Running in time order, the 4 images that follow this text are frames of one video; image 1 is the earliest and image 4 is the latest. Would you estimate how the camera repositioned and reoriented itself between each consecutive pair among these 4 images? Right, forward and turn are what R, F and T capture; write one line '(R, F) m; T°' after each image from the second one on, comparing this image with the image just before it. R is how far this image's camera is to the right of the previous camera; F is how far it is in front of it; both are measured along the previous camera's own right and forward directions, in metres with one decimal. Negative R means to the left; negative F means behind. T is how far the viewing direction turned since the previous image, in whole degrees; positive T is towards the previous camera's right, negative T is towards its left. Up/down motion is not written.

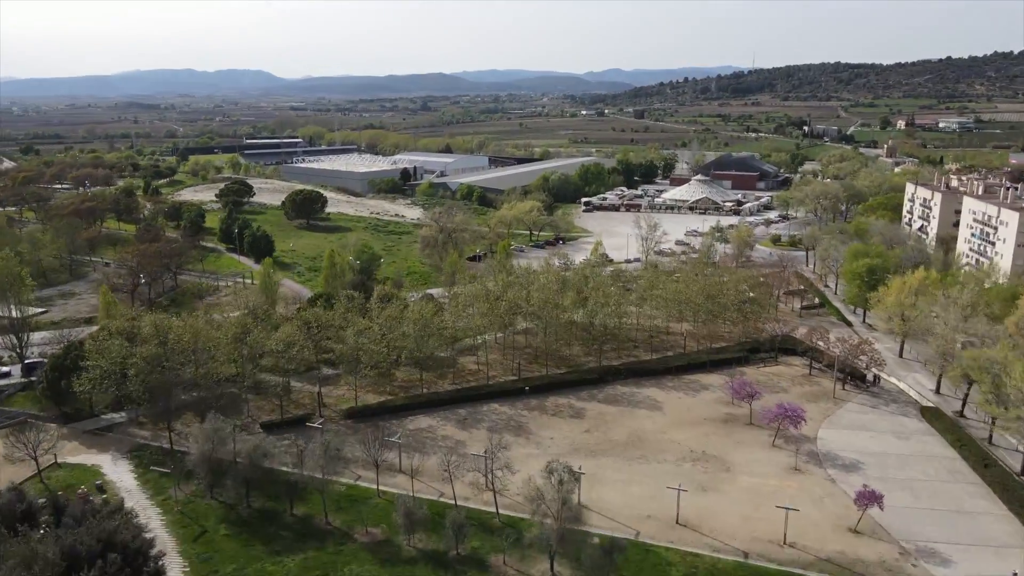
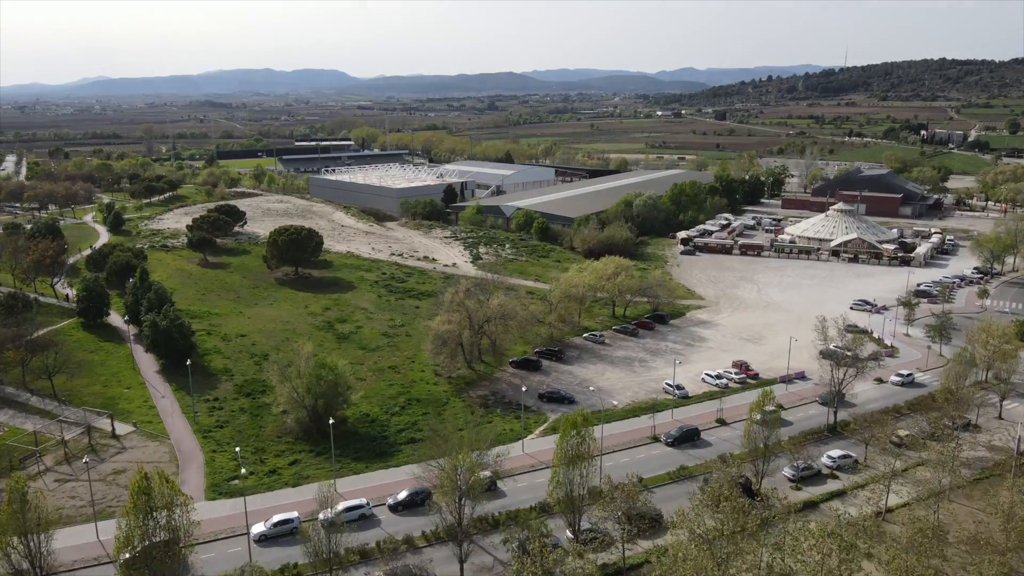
(-0.5, +21.8) m; -5°
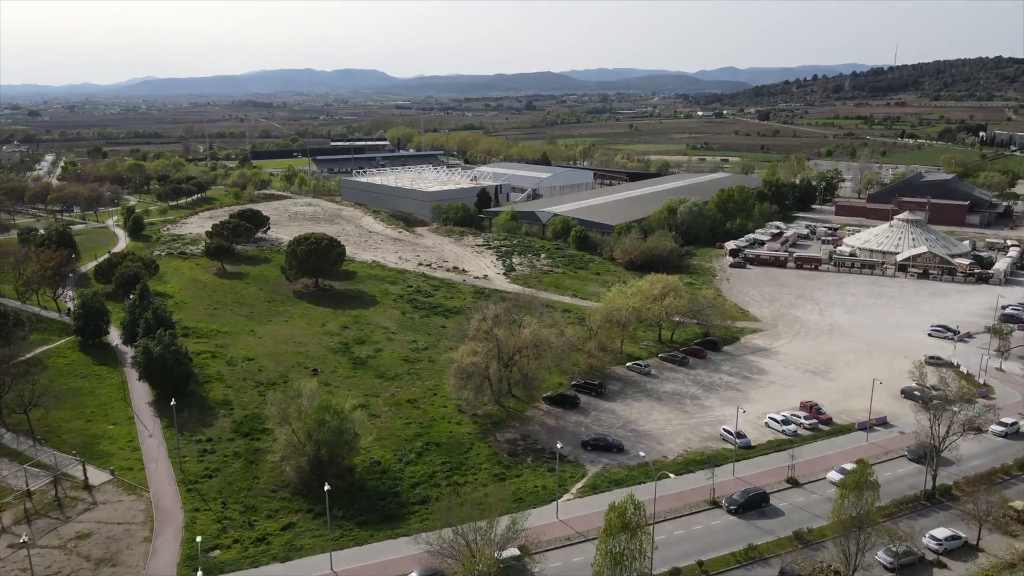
(0.0, +3.9) m; -3°
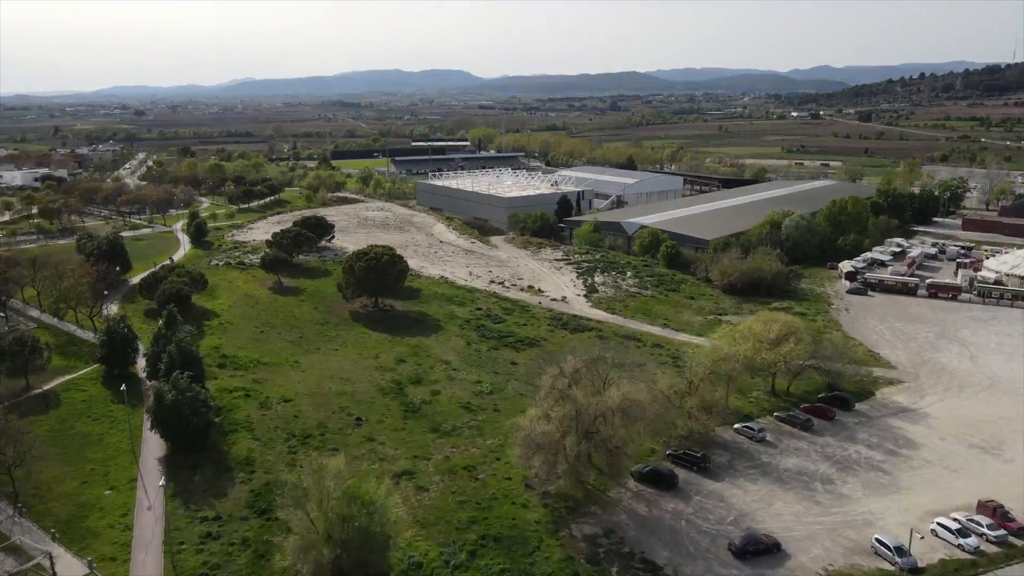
(-0.2, +5.6) m; -6°
